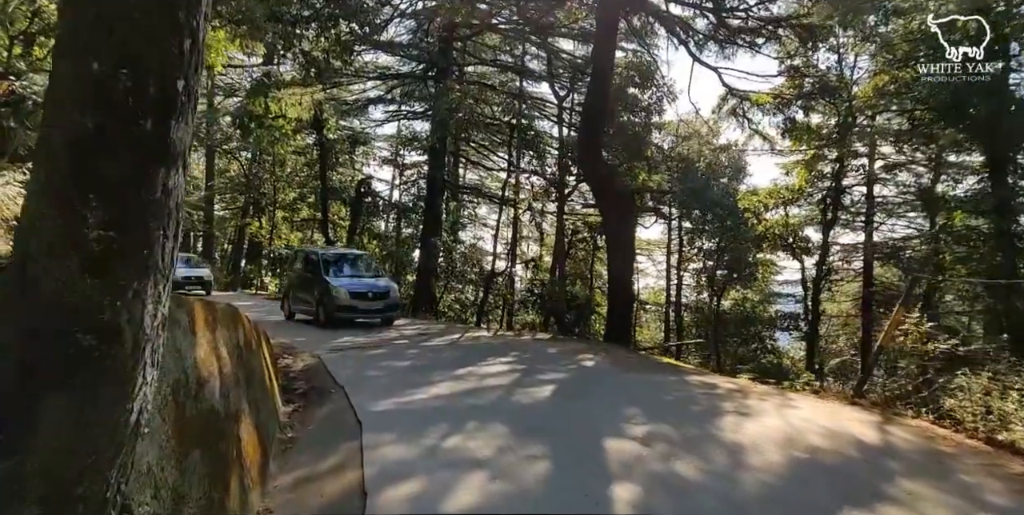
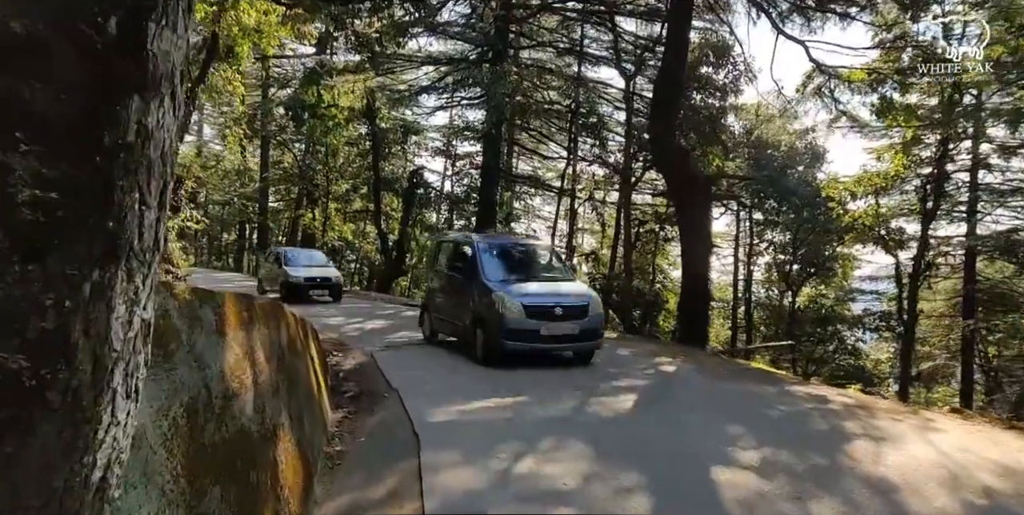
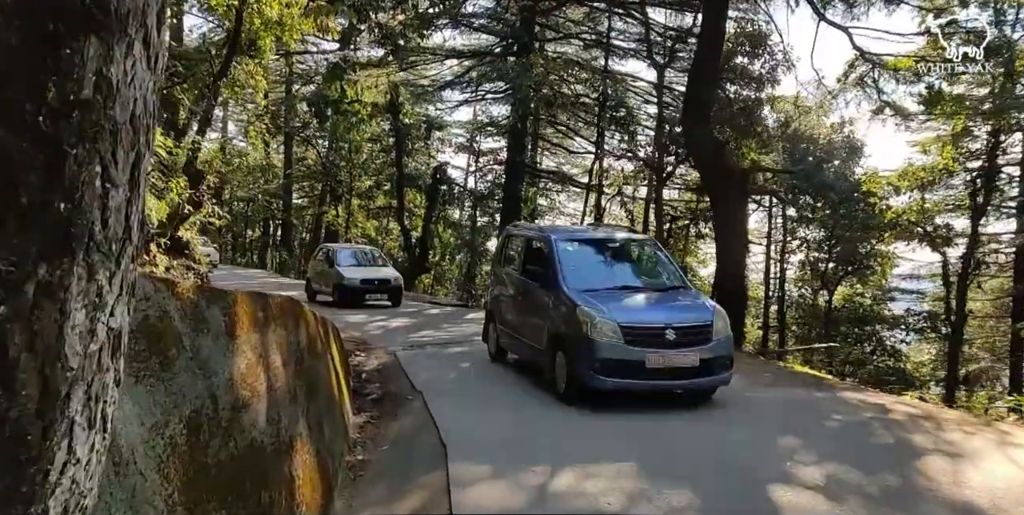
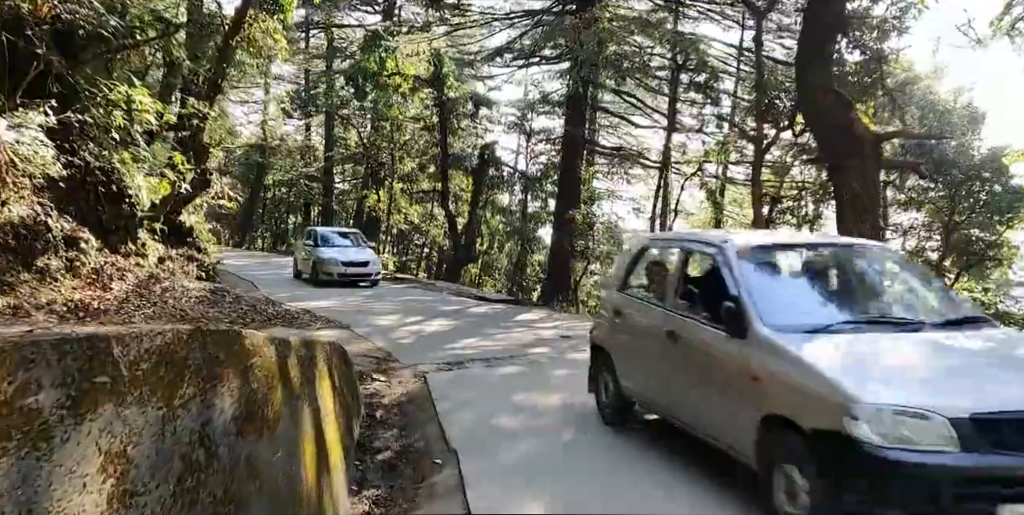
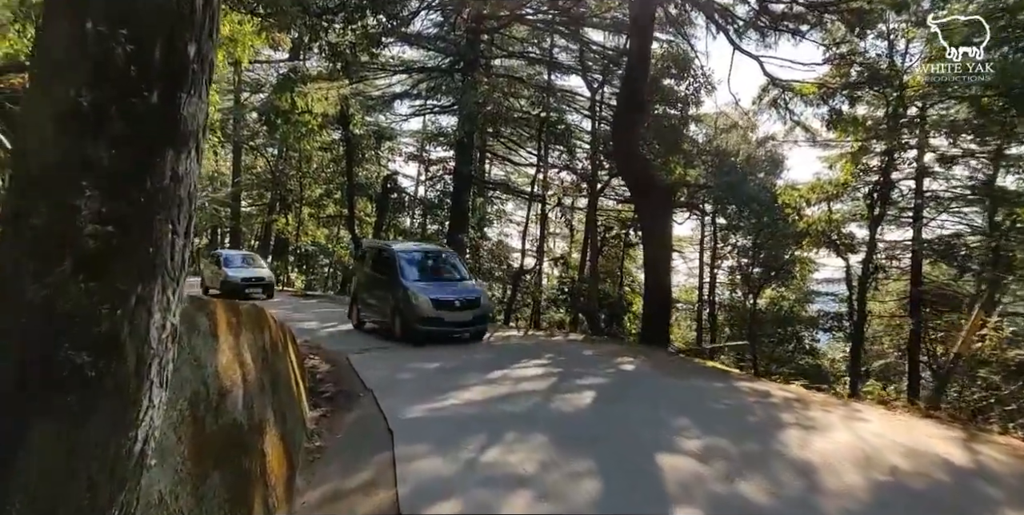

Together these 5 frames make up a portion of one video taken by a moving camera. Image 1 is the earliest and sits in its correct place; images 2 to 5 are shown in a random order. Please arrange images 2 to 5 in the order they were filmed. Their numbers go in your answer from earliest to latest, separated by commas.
5, 2, 3, 4
